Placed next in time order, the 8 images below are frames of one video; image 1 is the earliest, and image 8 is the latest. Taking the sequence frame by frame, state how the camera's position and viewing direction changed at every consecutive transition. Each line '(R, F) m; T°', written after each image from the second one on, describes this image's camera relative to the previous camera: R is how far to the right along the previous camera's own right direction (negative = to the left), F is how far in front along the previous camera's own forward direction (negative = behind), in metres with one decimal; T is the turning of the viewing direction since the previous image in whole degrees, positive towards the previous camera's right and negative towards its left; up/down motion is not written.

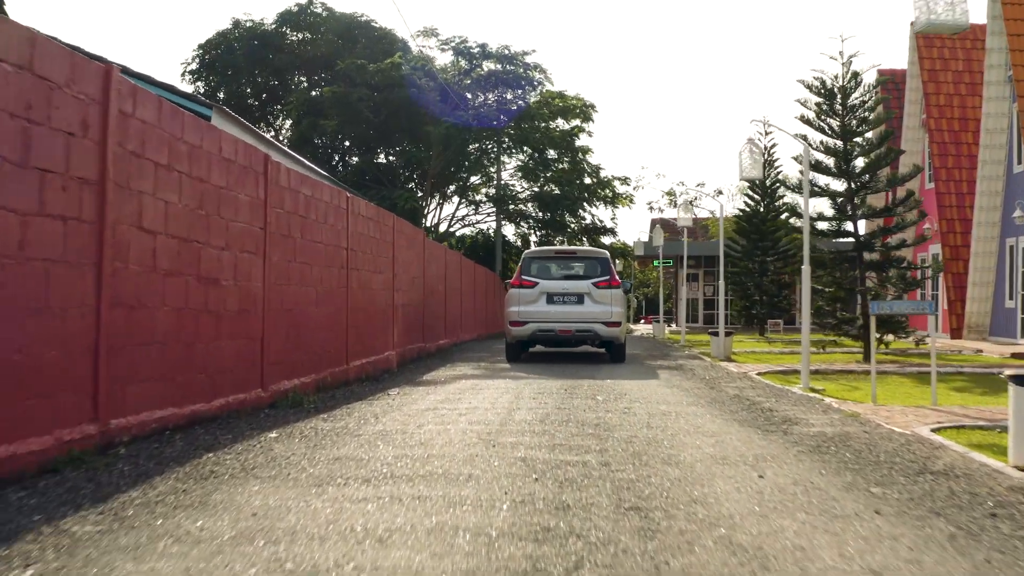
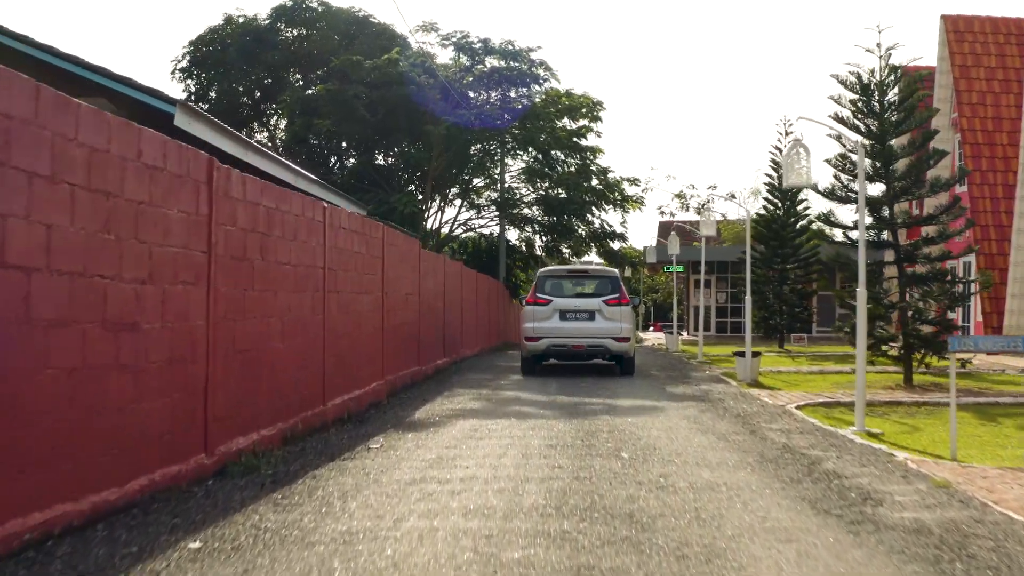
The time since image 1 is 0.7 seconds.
(0.0, +1.5) m; 0°
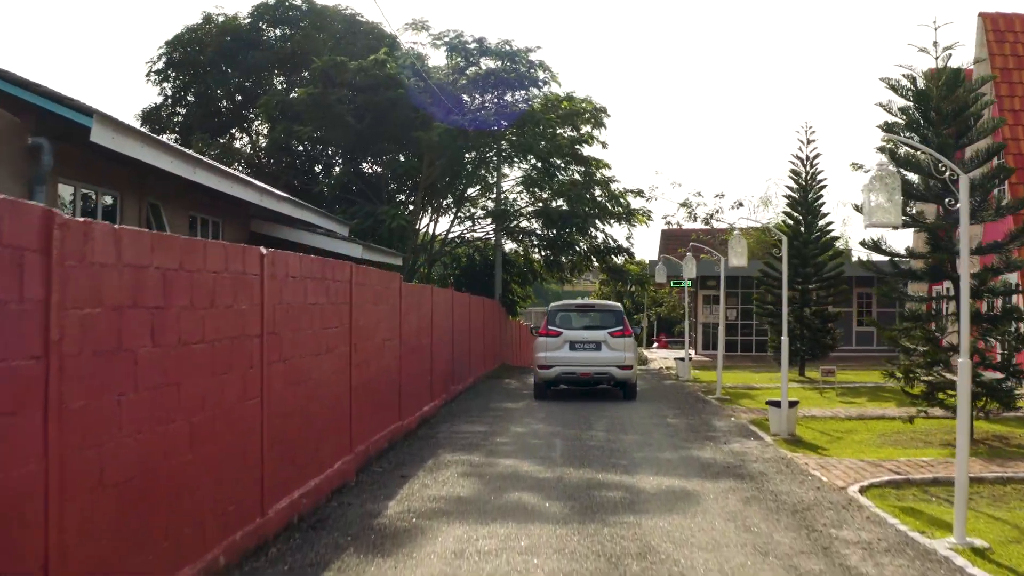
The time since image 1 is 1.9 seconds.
(0.0, +2.0) m; 0°
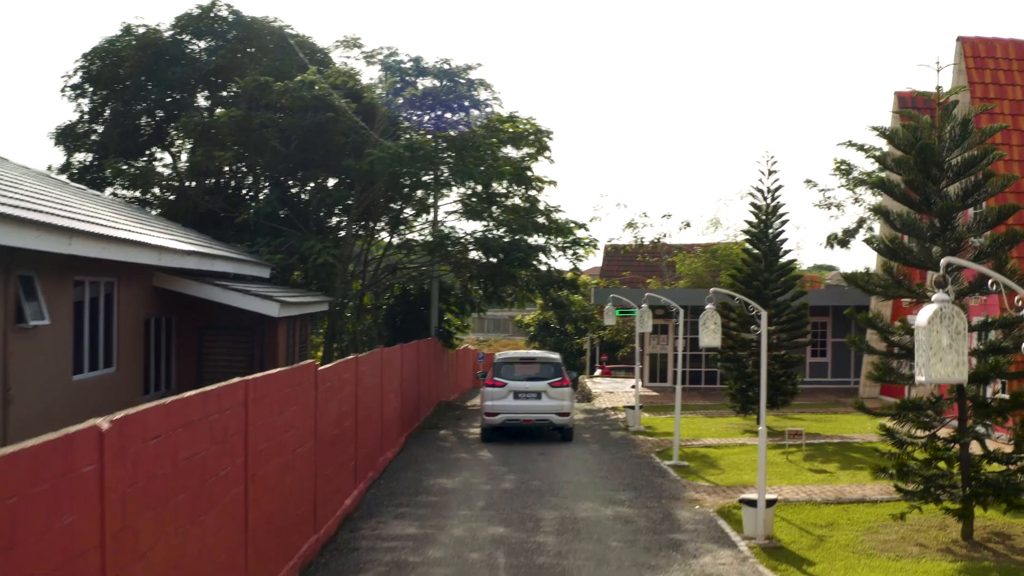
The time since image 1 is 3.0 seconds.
(0.0, +1.7) m; +2°
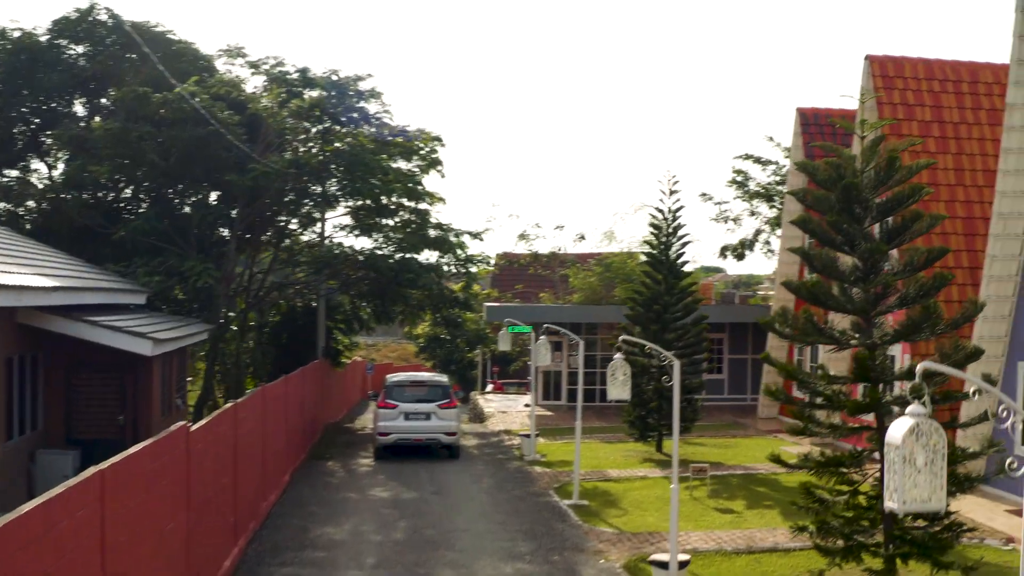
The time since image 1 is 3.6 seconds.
(0.0, +0.8) m; +3°
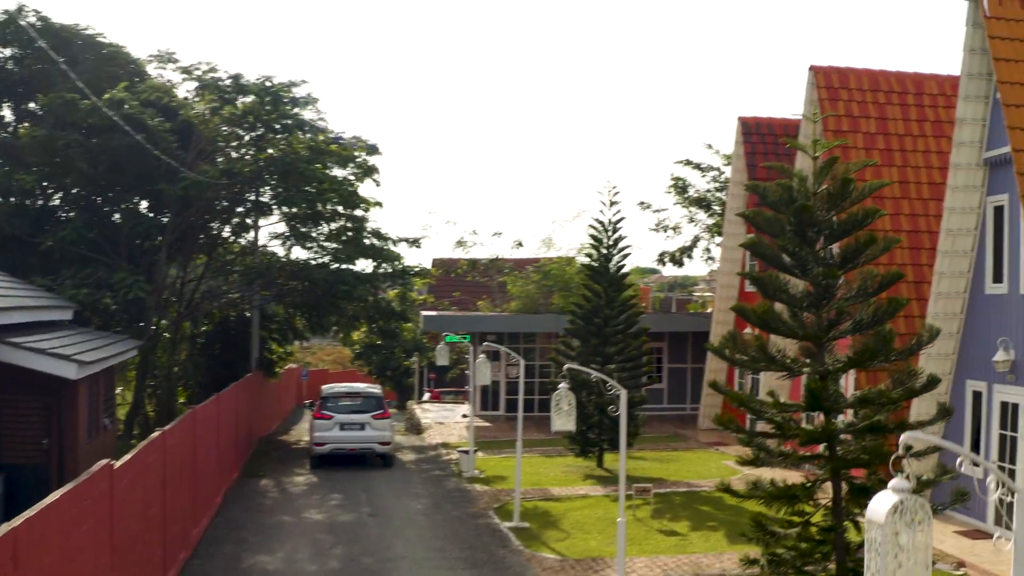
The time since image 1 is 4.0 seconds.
(0.0, +0.4) m; +2°
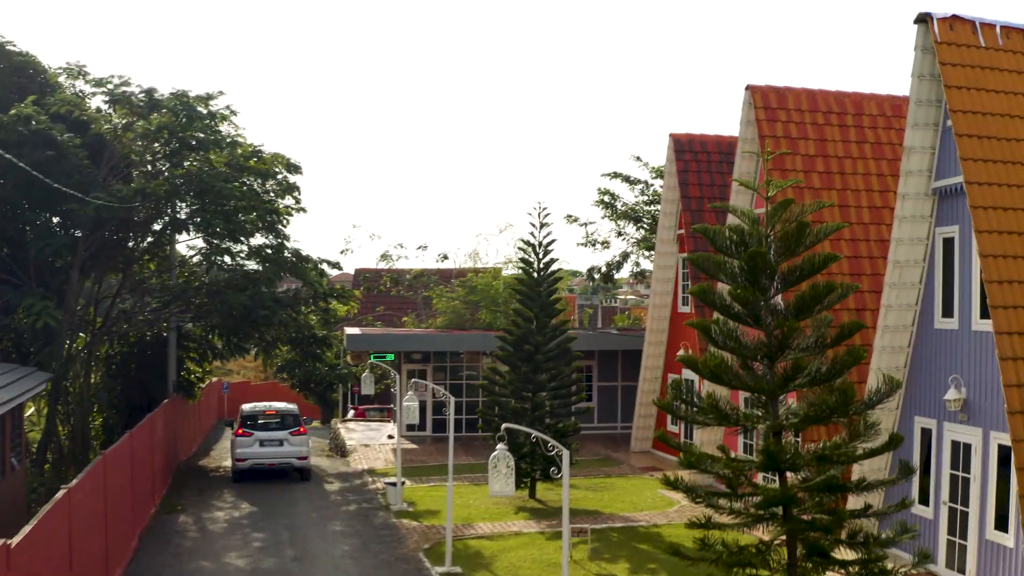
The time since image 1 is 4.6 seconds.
(-0.1, +0.7) m; +2°
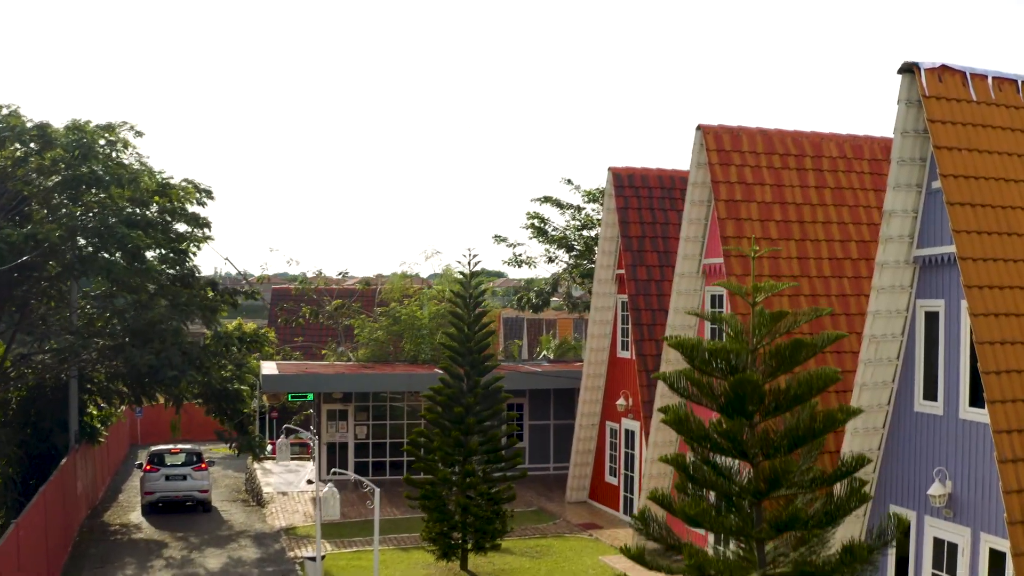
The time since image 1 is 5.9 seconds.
(-0.1, +1.5) m; +2°
